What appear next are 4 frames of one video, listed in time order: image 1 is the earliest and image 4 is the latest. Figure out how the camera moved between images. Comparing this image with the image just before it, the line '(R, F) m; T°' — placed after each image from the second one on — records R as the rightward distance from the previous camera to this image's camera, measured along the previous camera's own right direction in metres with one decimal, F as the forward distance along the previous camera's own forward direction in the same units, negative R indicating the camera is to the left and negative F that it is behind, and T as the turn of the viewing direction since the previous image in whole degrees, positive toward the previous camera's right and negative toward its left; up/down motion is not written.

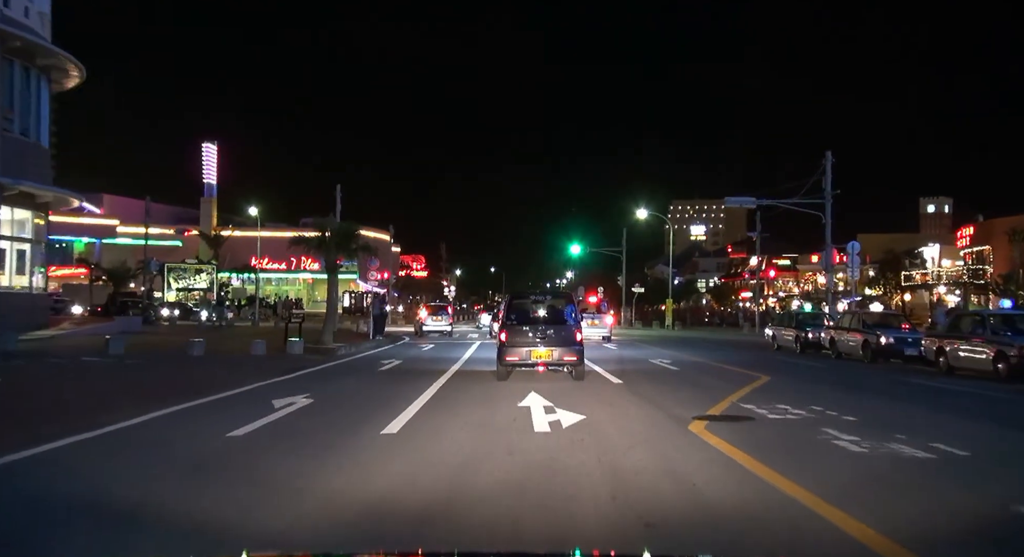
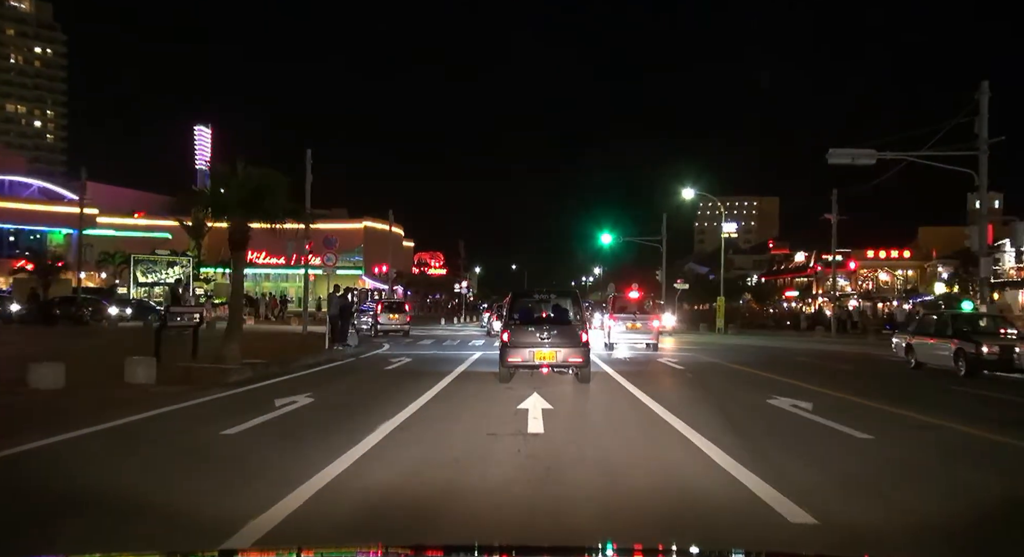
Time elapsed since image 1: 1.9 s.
(+0.2, +5.1) m; -2°
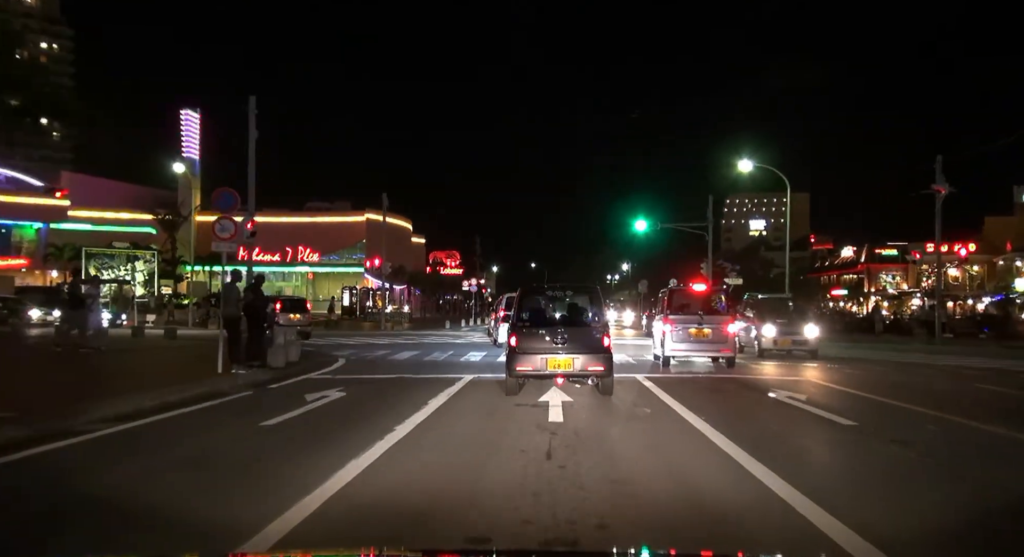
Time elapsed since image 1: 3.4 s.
(+0.1, +4.8) m; -2°
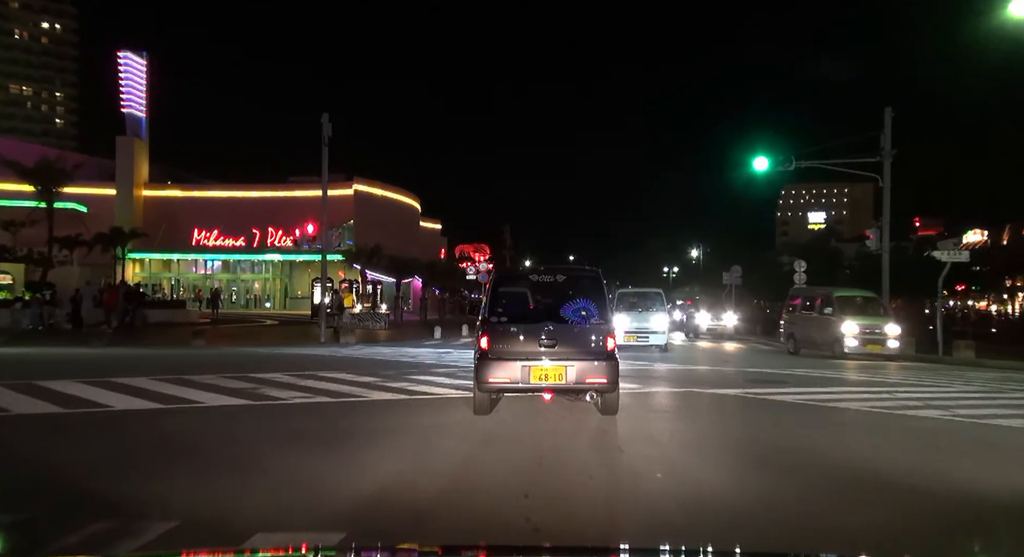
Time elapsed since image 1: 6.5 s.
(+0.2, +10.5) m; -3°
